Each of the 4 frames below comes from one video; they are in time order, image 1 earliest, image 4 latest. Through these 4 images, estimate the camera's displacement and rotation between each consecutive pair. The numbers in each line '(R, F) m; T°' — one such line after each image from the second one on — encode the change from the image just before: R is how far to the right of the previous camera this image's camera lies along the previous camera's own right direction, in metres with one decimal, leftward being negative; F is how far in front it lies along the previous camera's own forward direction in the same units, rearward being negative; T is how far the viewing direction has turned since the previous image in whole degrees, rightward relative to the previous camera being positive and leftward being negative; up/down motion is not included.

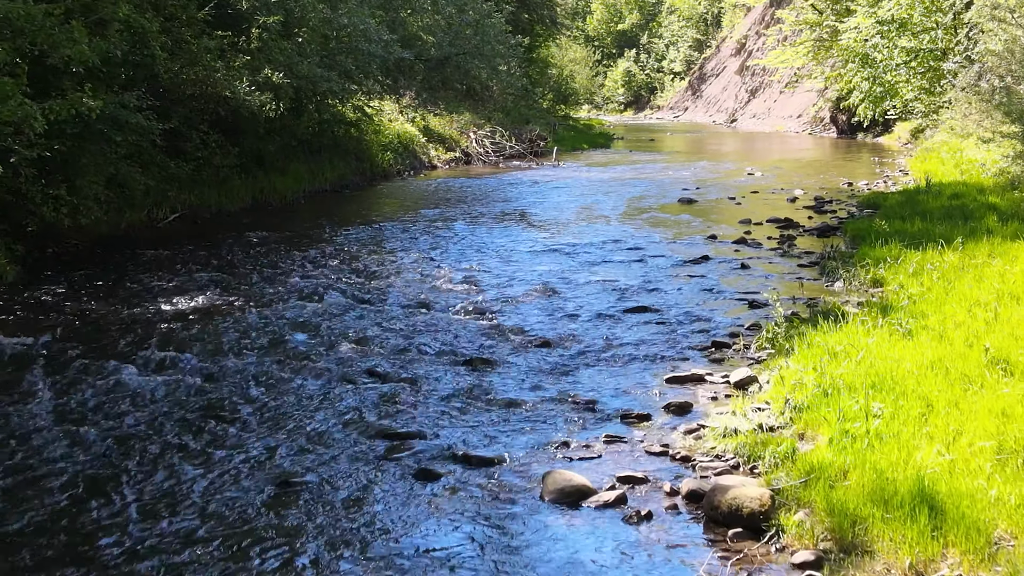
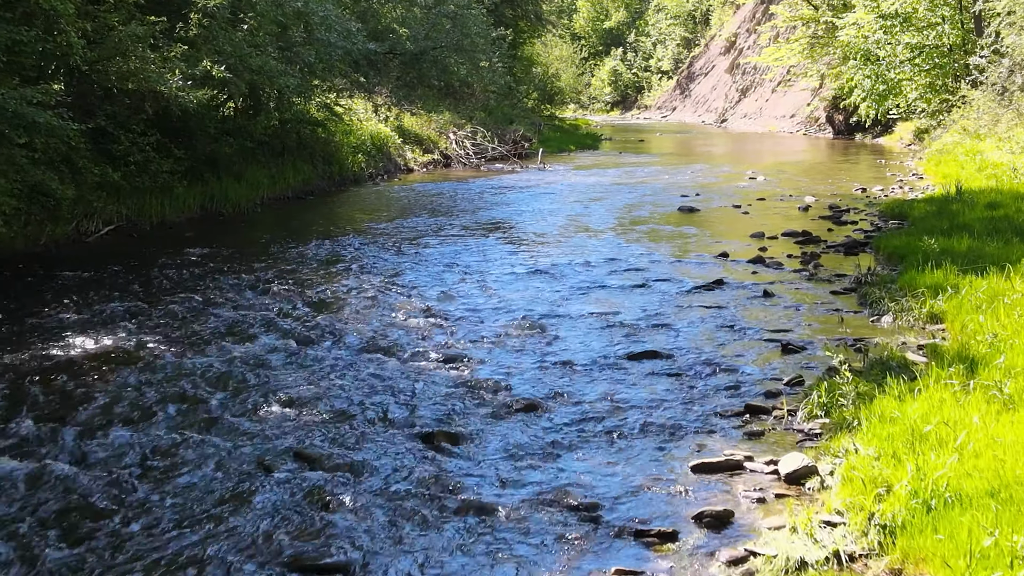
(0.0, +1.9) m; +1°
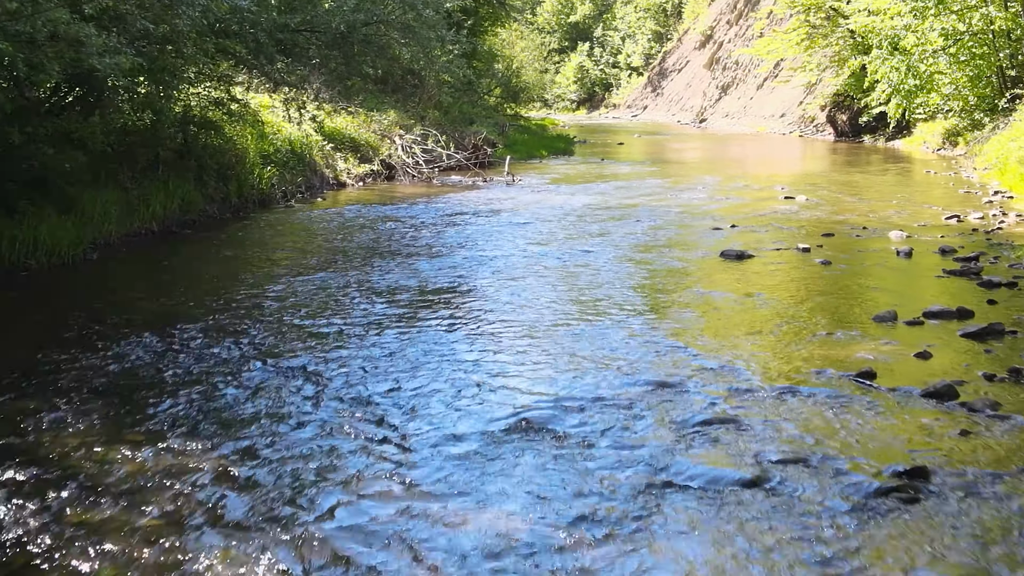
(0.0, +5.4) m; +2°
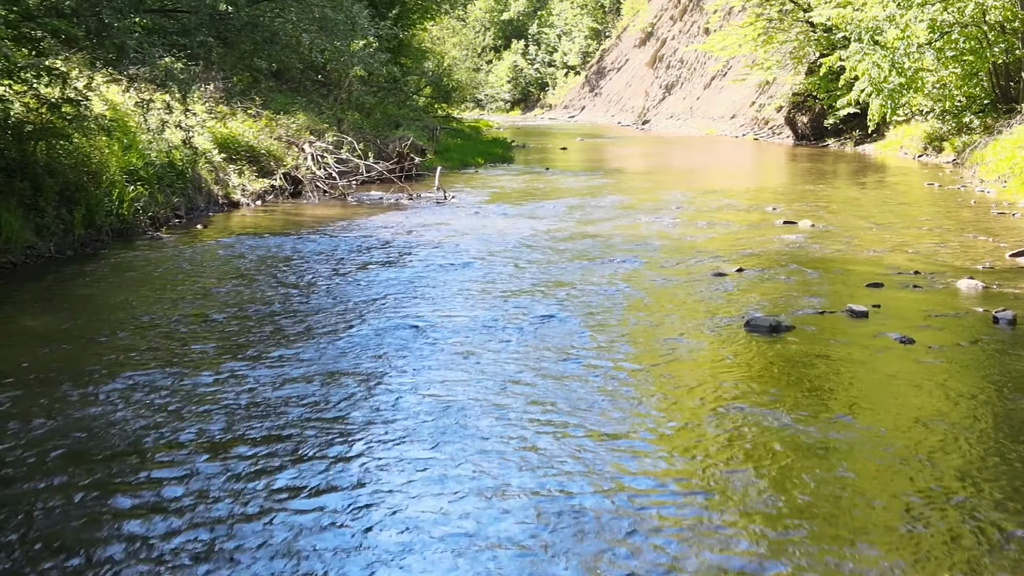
(0.0, +3.5) m; +3°
